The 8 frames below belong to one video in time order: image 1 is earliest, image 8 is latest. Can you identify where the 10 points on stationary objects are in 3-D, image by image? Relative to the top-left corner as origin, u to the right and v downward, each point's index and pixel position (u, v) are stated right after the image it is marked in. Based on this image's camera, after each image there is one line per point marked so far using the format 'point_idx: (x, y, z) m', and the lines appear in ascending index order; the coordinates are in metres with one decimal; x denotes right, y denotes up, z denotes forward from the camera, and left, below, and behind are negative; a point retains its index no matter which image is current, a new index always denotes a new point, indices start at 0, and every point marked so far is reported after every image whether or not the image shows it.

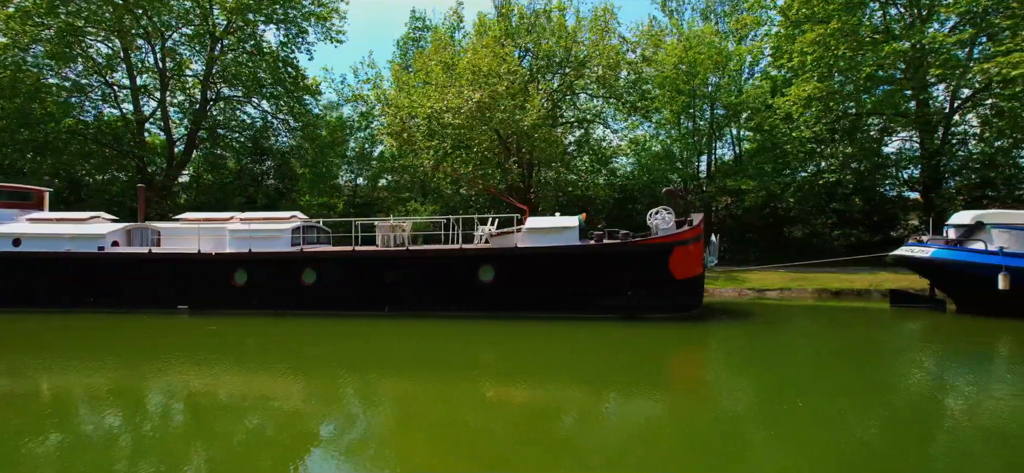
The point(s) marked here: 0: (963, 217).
0: (+10.3, +0.4, +13.6) m
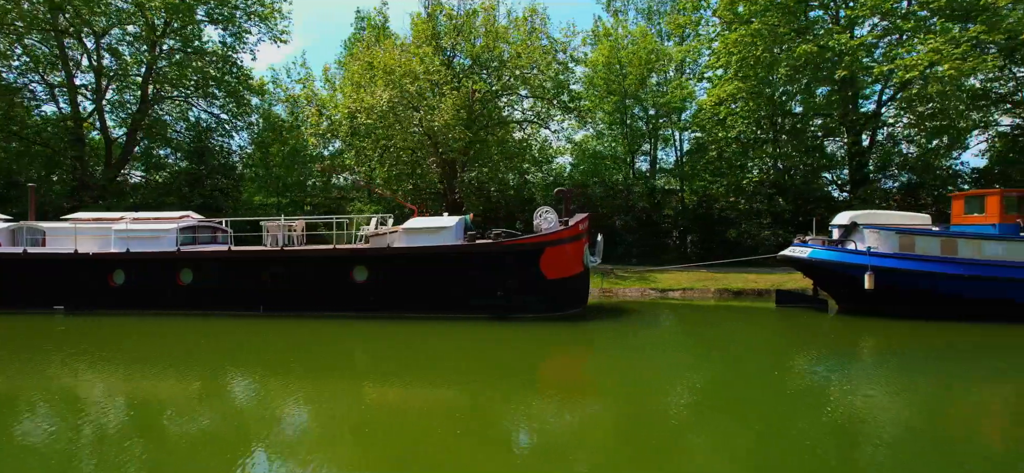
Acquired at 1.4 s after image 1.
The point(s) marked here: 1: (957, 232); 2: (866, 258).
0: (+7.6, +0.4, +13.7) m
1: (+9.3, +0.1, +12.6) m
2: (+7.6, -0.5, +12.9) m
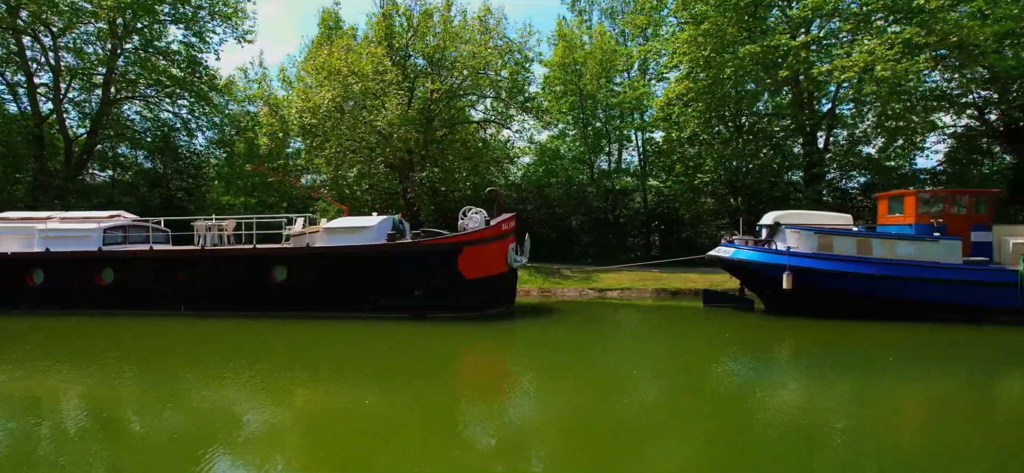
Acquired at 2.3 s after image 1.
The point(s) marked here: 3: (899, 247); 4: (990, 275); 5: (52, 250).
0: (+5.9, +0.4, +13.8) m
1: (+7.6, +0.1, +12.7) m
2: (+5.8, -0.5, +12.9) m
3: (+8.1, -0.2, +12.6) m
4: (+9.5, -0.8, +11.9) m
5: (-10.5, -0.3, +13.7) m
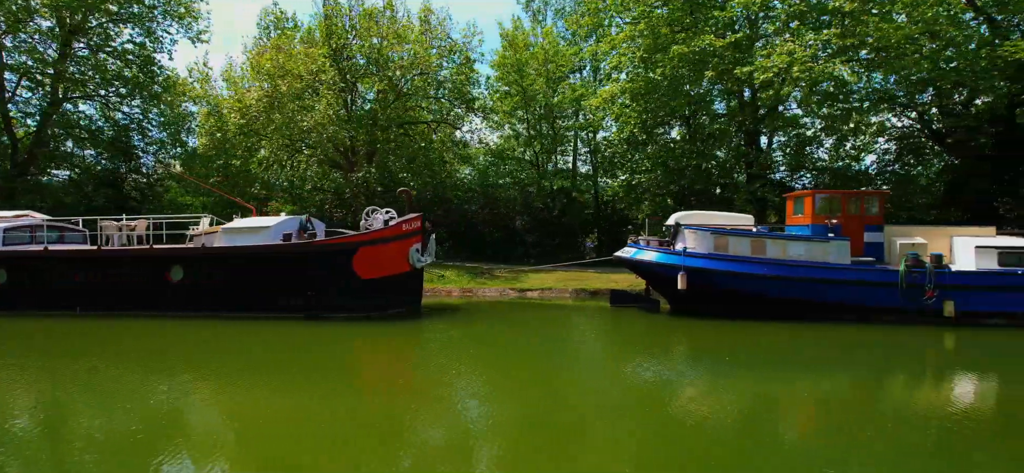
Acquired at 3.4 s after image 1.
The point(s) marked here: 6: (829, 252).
0: (+3.7, +0.4, +13.9) m
1: (+5.4, +0.1, +12.8) m
2: (+3.6, -0.5, +13.0) m
3: (+5.9, -0.2, +12.7) m
4: (+7.3, -0.8, +12.0) m
5: (-12.8, -0.3, +13.6) m
6: (+6.5, -0.3, +12.5) m
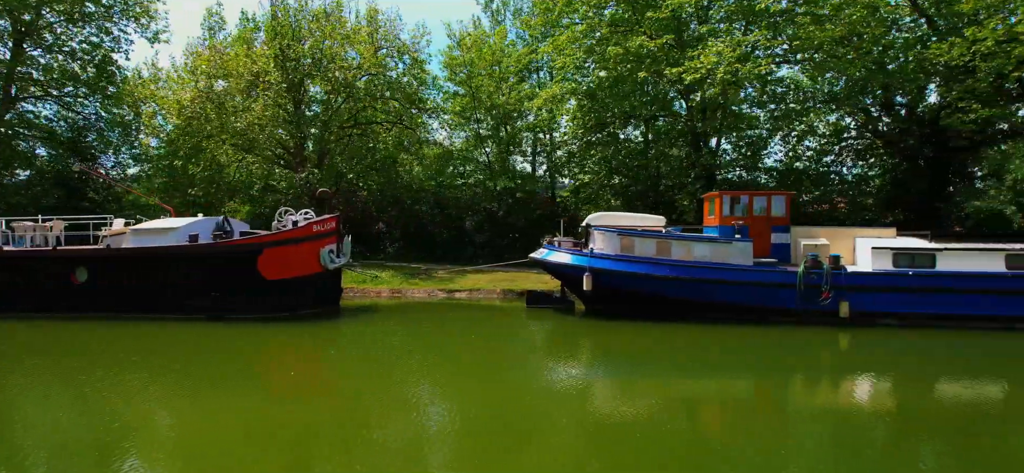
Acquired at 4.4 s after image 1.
0: (+1.6, +0.4, +13.9) m
1: (+3.3, +0.1, +12.9) m
2: (+1.6, -0.5, +13.1) m
3: (+3.8, -0.2, +12.8) m
4: (+5.3, -0.8, +12.1) m
5: (-14.8, -0.3, +13.5) m
6: (+4.5, -0.3, +12.5) m
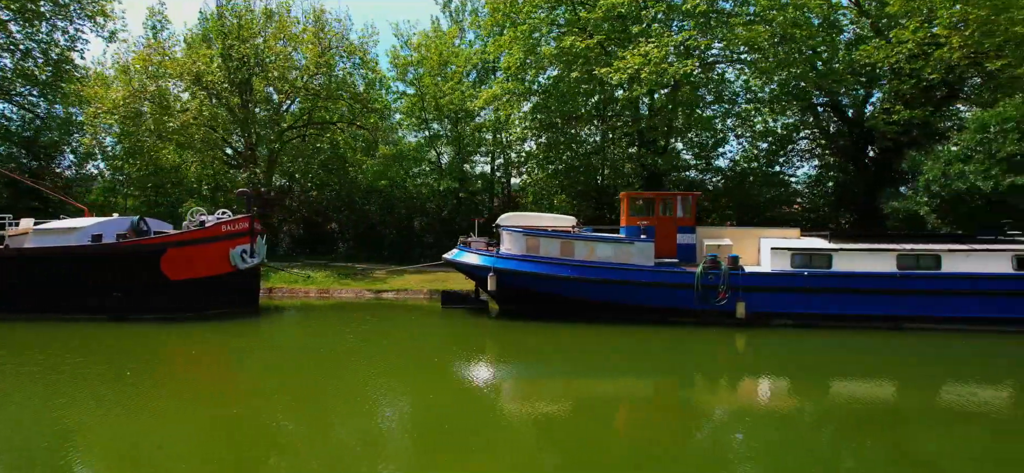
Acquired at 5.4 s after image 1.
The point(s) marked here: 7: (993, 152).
0: (-0.4, +0.4, +13.9) m
1: (+1.3, 0.0, +12.9) m
2: (-0.4, -0.5, +13.0) m
3: (+1.8, -0.3, +12.8) m
4: (+3.3, -0.8, +12.1) m
5: (-16.8, -0.3, +13.4) m
6: (+2.5, -0.4, +12.5) m
7: (+11.6, +2.0, +14.4) m
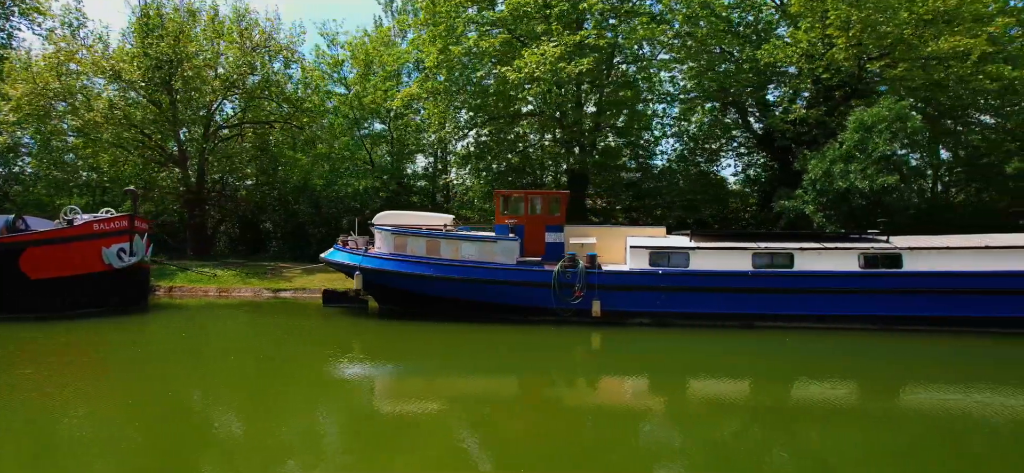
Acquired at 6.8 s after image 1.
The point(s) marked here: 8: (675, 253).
0: (-3.2, +0.4, +13.9) m
1: (-1.5, +0.1, +12.9) m
2: (-3.3, -0.5, +13.0) m
3: (-1.0, -0.2, +12.8) m
4: (+0.4, -0.8, +12.1) m
5: (-19.6, -0.3, +13.2) m
6: (-0.3, -0.3, +12.5) m
7: (+8.8, +2.0, +14.5) m
8: (+3.3, -0.3, +12.2) m
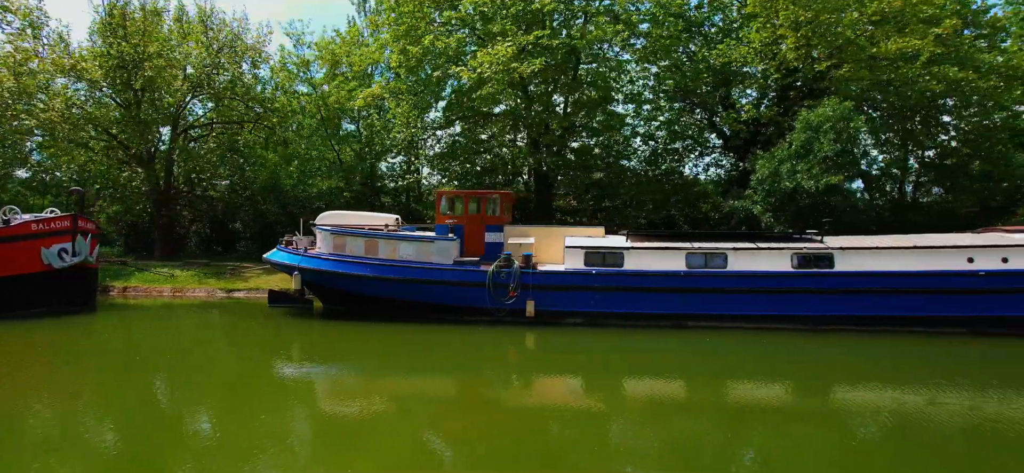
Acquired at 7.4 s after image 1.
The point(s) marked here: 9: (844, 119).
0: (-4.5, +0.4, +13.8) m
1: (-2.8, +0.1, +12.8) m
2: (-4.6, -0.5, +13.0) m
3: (-2.3, -0.2, +12.7) m
4: (-0.9, -0.8, +12.1) m
5: (-20.9, -0.3, +13.1) m
6: (-1.6, -0.3, +12.5) m
7: (+7.5, +2.0, +14.5) m
8: (+2.0, -0.3, +12.2) m
9: (+8.2, +2.9, +14.7) m
